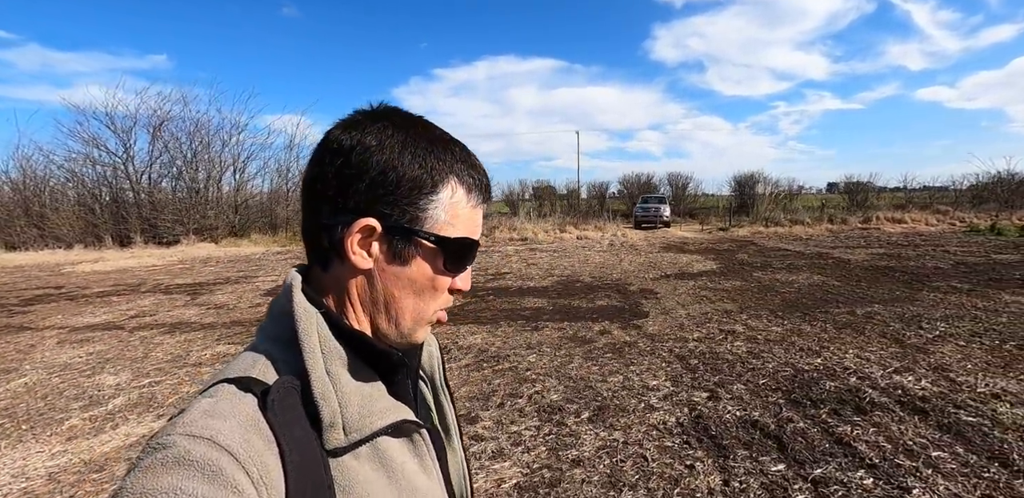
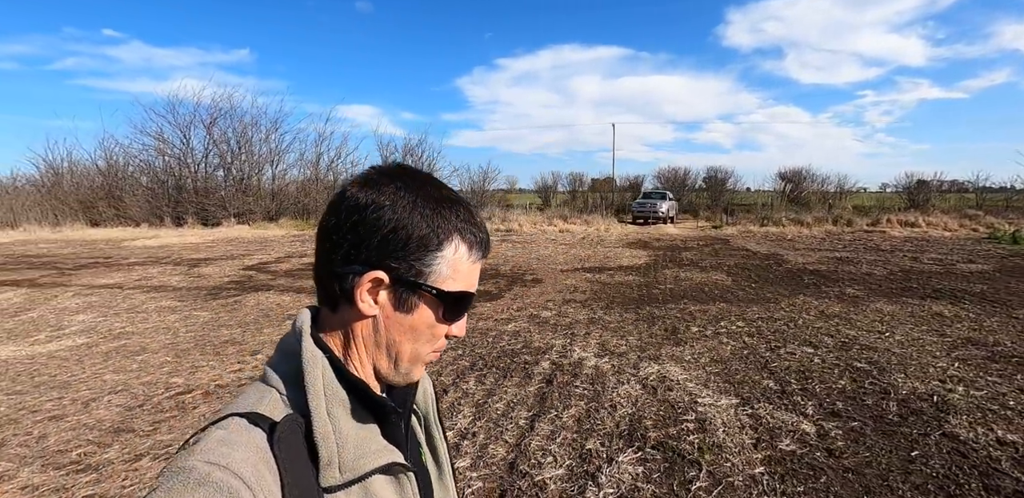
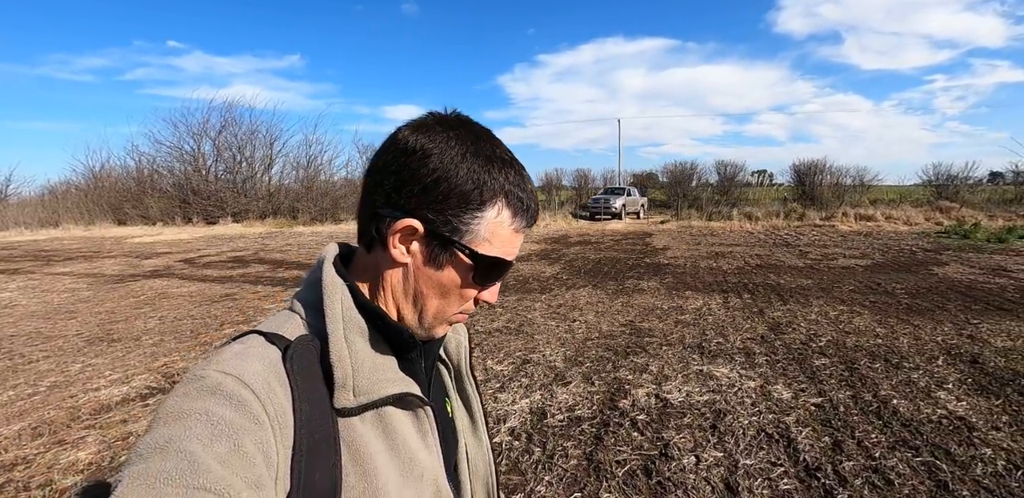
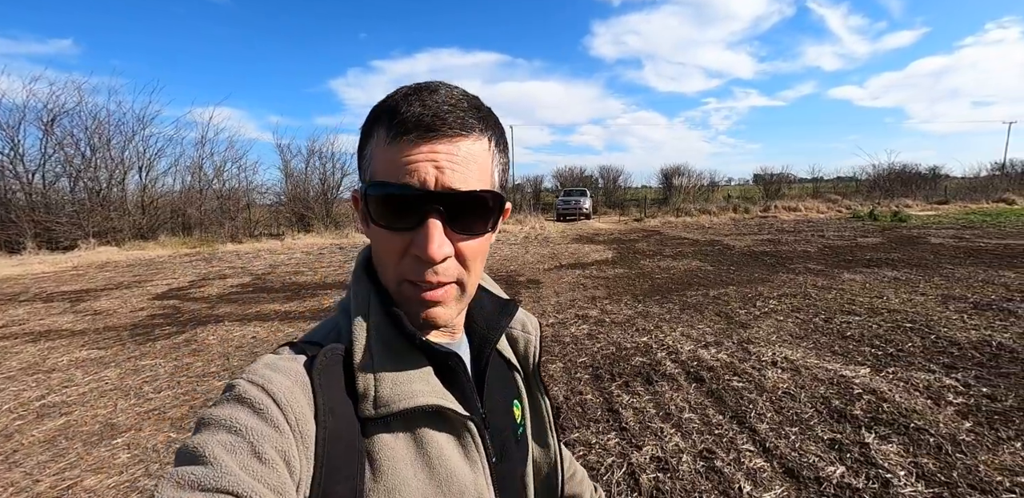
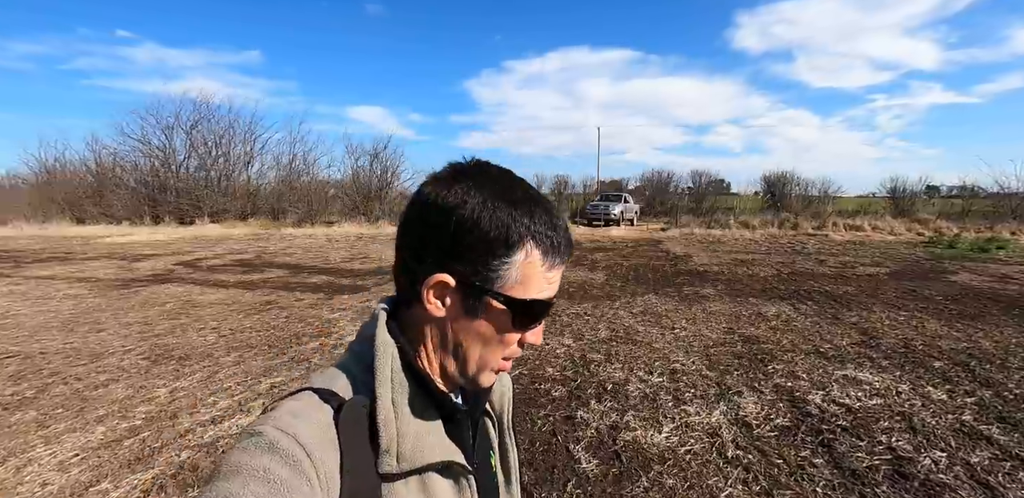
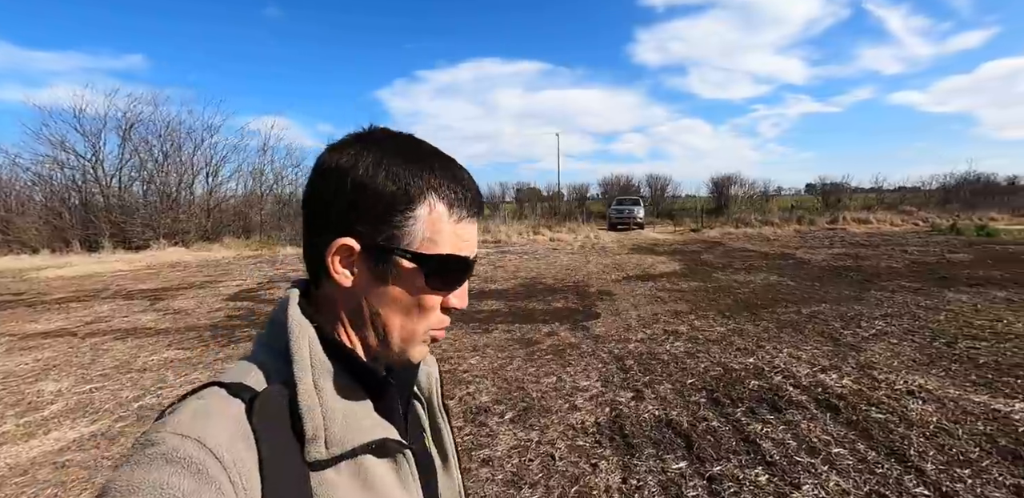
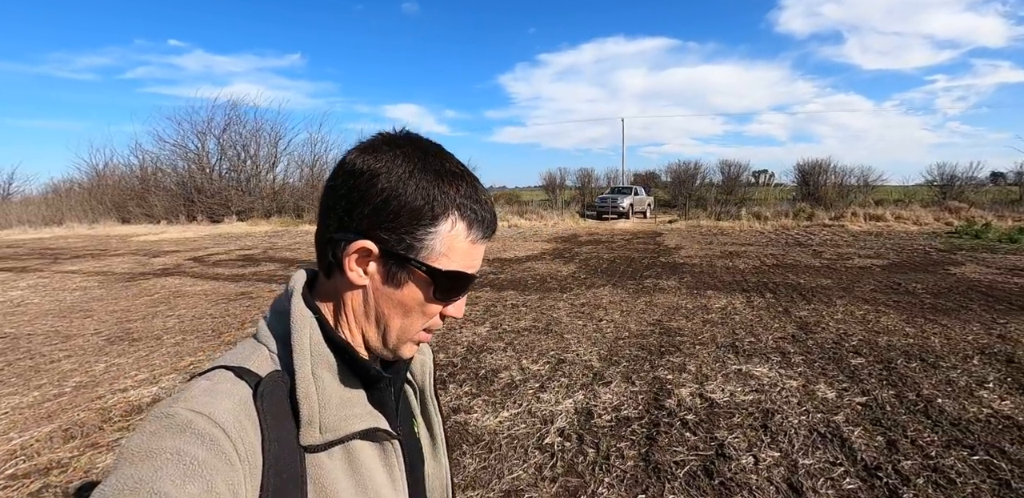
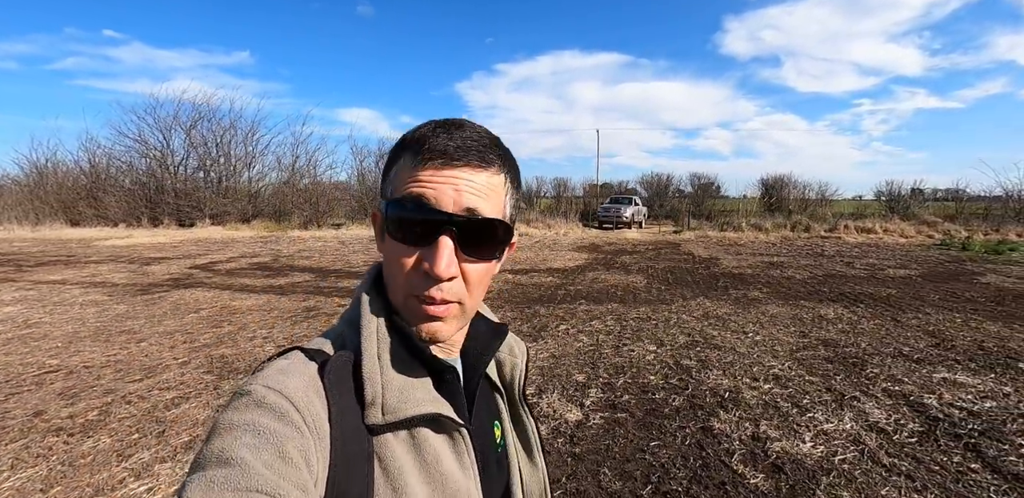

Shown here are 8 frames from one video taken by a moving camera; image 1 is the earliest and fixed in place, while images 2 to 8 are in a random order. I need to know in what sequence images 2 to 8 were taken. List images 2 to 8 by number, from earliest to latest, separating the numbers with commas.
6, 4, 2, 8, 5, 7, 3
